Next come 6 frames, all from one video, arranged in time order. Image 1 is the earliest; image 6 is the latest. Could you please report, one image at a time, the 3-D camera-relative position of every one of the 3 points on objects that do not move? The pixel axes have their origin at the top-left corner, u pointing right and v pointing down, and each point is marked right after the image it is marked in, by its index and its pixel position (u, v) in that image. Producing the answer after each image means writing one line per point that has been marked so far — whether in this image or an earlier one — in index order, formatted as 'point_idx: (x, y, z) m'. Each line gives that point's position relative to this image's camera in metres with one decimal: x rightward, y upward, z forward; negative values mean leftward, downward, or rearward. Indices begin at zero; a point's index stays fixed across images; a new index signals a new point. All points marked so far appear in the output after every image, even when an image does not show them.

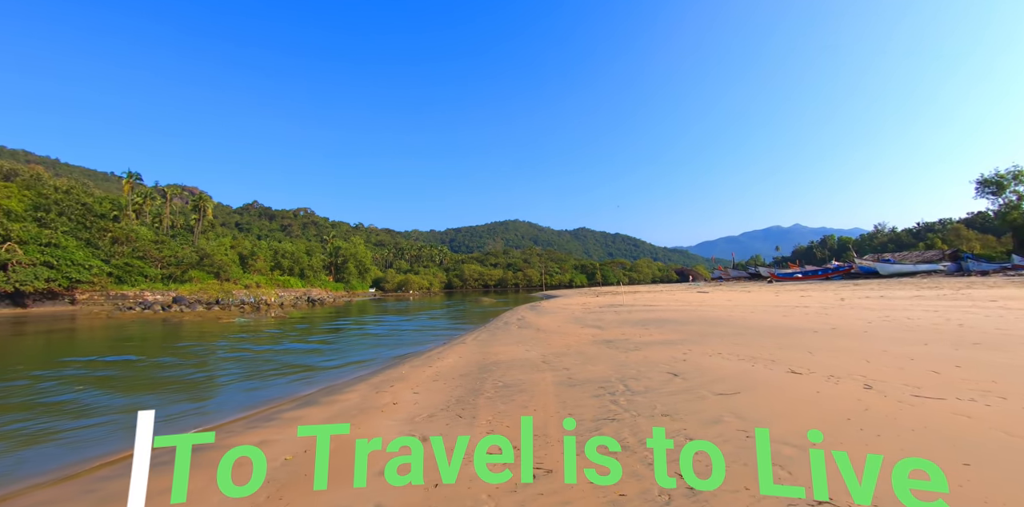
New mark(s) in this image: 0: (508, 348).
0: (+0.3, -2.8, +14.2) m
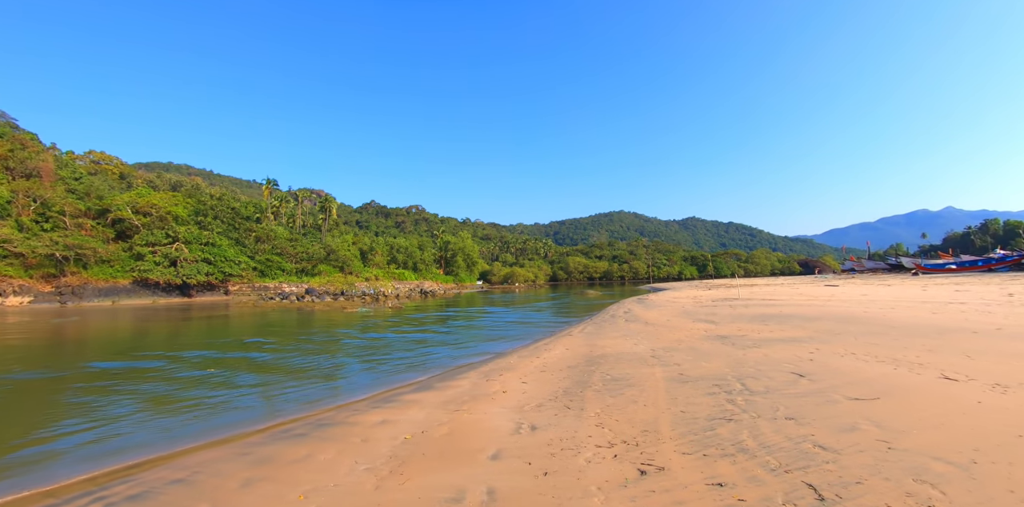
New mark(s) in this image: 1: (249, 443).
0: (+3.3, -2.6, +13.8) m
1: (-4.3, -3.2, +7.6) m
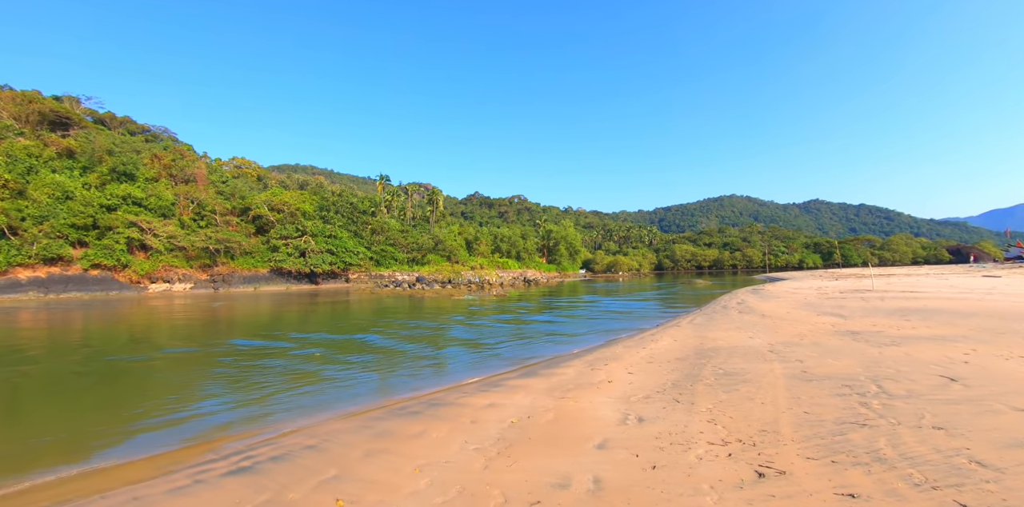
0: (+6.1, -2.3, +13.0) m
1: (-2.5, -3.0, +8.3) m
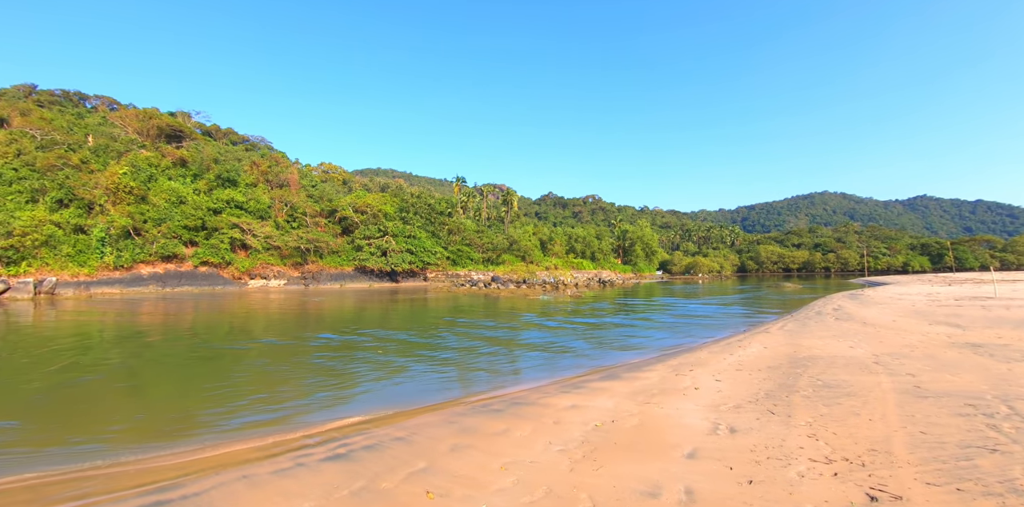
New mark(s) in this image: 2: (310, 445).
0: (+8.1, -2.4, +12.0) m
1: (-1.1, -3.0, +8.5) m
2: (-3.4, -3.2, +7.5) m
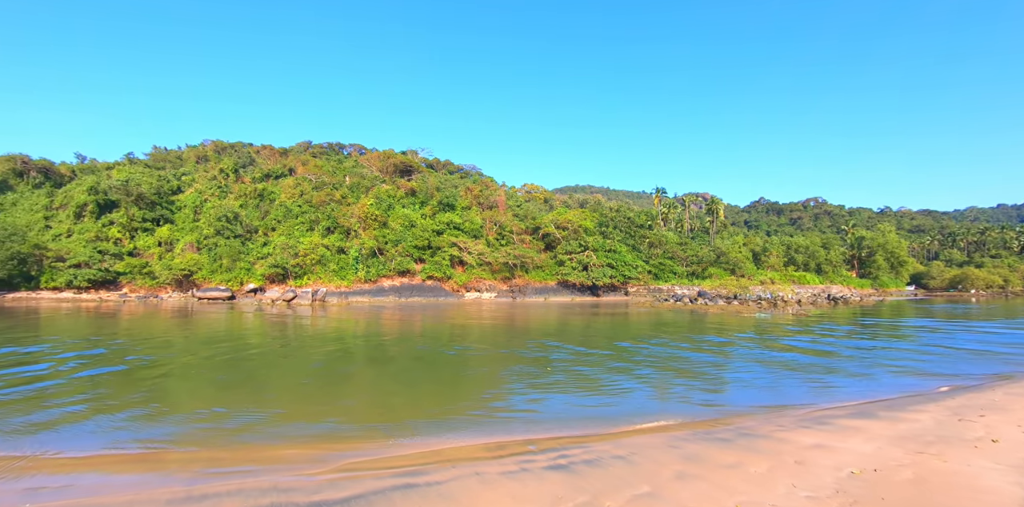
0: (+12.6, -2.5, +8.5) m
1: (+2.8, -3.3, +8.2) m
2: (+0.3, -3.5, +8.0) m
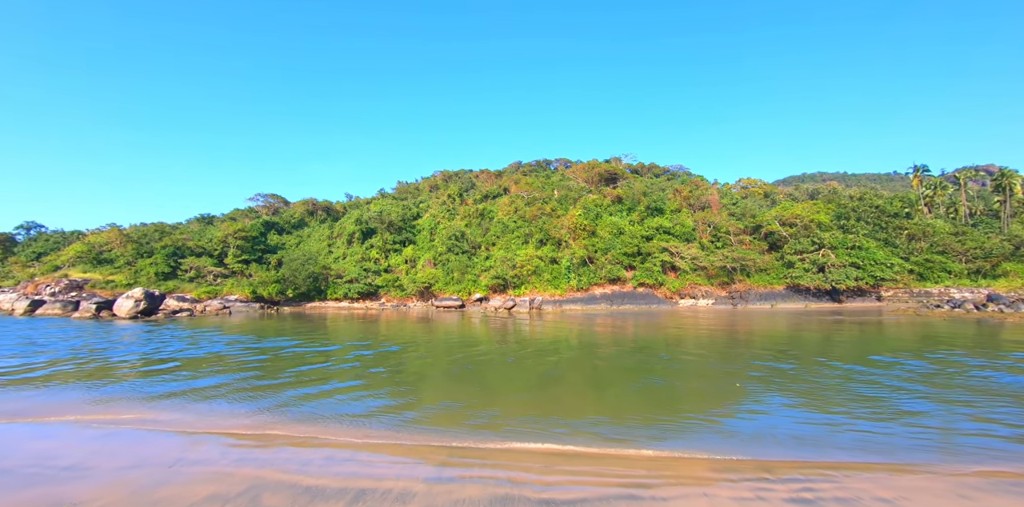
0: (+16.1, -2.1, +3.9) m
1: (+6.8, -3.4, +6.9) m
2: (+4.4, -3.7, +7.6) m
